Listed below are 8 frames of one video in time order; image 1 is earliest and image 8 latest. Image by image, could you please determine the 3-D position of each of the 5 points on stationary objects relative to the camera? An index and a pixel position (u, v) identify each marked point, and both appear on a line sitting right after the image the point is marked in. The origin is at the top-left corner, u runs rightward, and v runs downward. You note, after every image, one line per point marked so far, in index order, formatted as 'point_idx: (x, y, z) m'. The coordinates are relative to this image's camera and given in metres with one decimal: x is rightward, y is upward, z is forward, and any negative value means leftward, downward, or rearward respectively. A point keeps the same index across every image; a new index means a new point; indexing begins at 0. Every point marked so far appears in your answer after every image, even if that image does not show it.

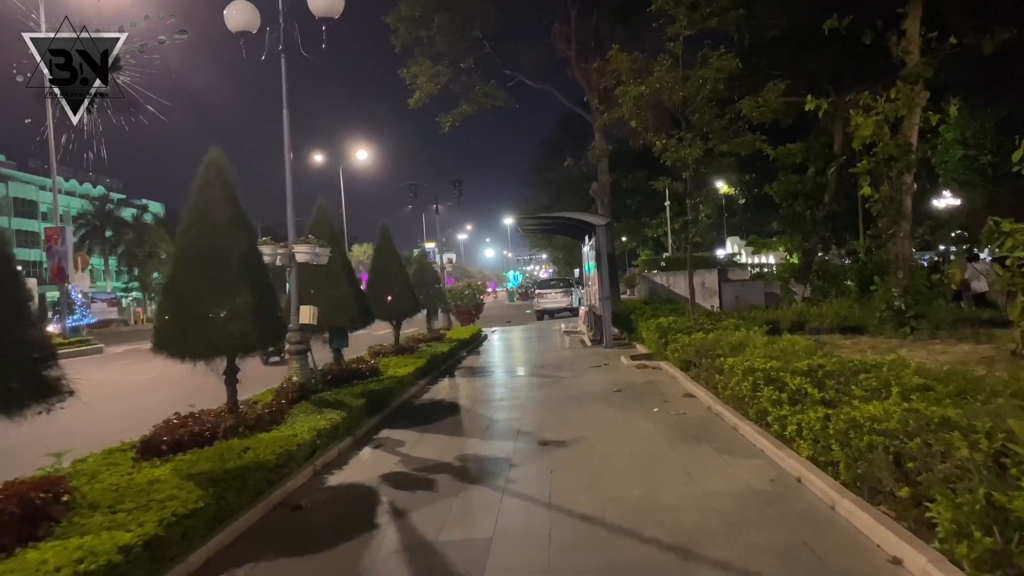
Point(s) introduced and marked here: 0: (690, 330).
0: (+3.0, -0.7, +14.1) m
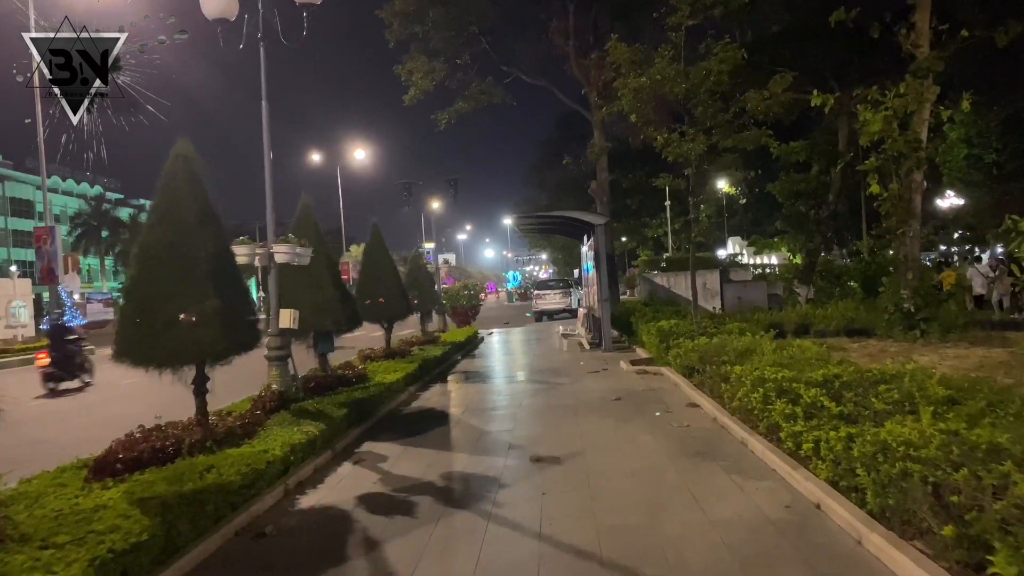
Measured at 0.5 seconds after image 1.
0: (+2.9, -0.7, +13.4) m
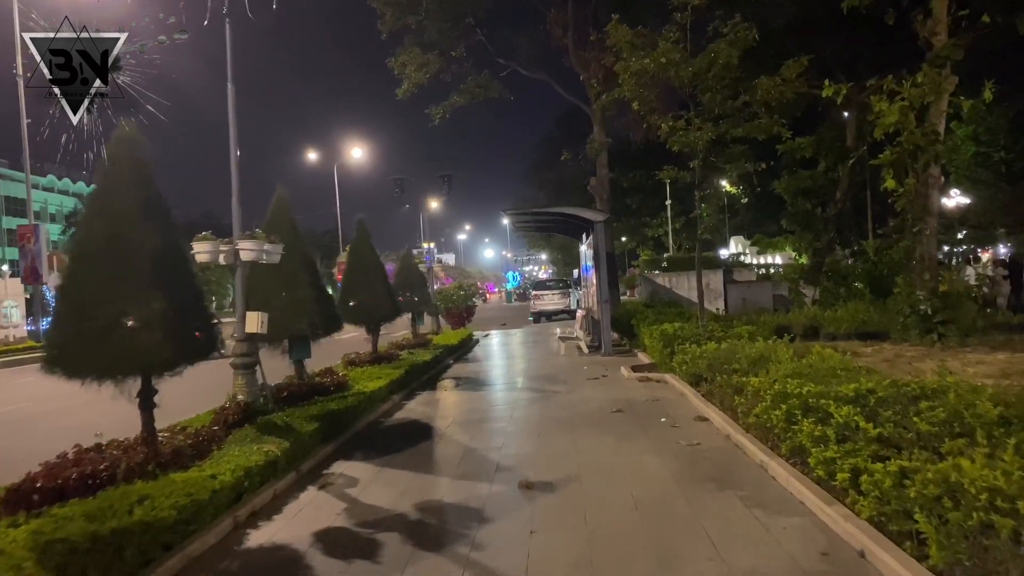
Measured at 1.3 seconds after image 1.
0: (+2.8, -0.8, +12.5) m
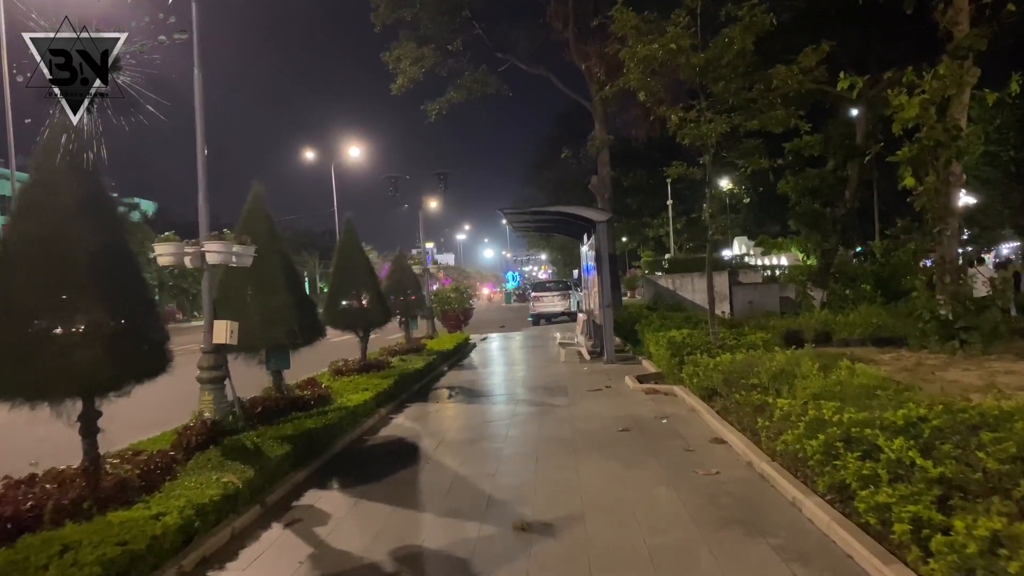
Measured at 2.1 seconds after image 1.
0: (+2.7, -0.8, +11.6) m
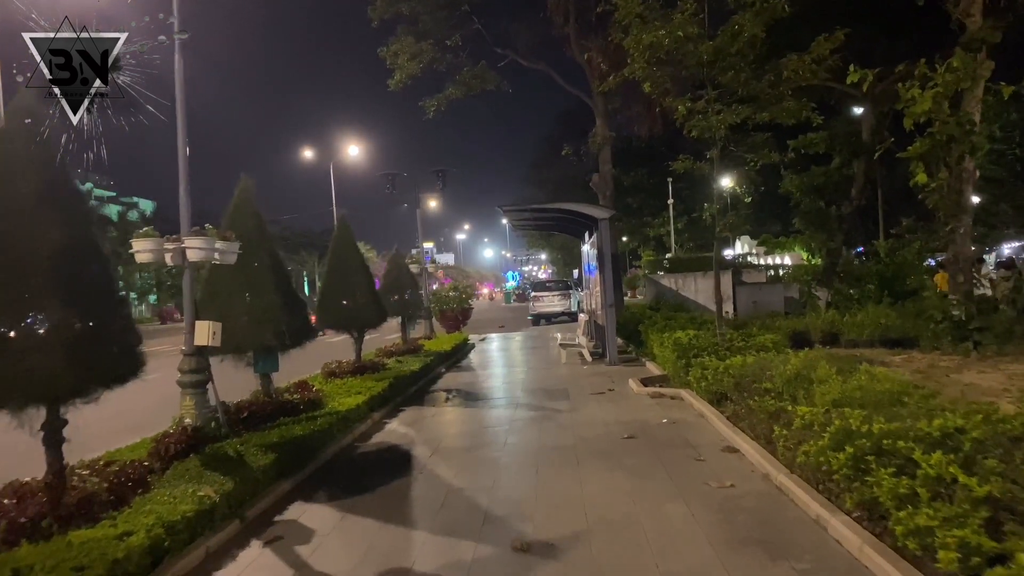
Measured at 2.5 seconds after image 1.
0: (+2.7, -0.8, +11.1) m
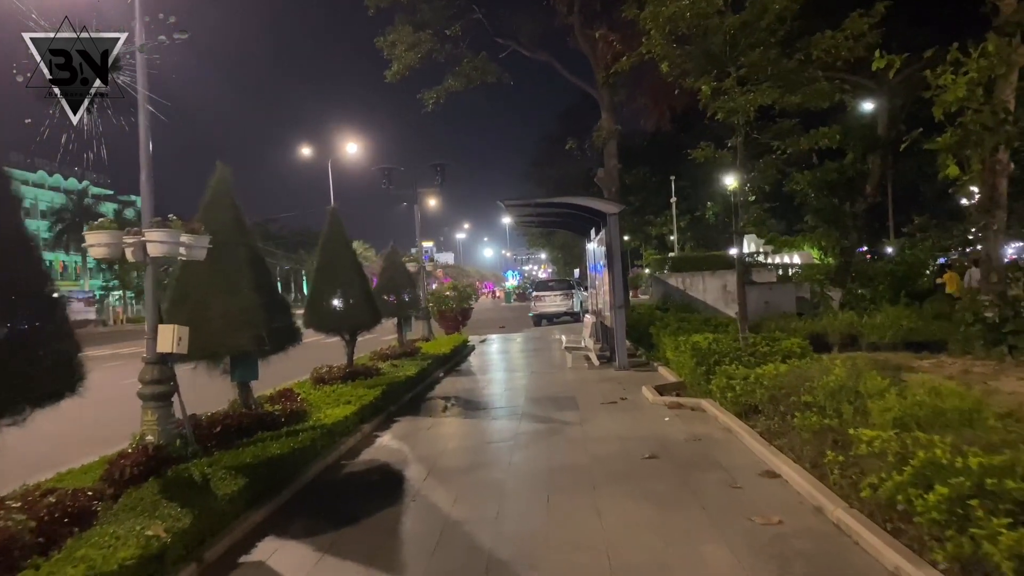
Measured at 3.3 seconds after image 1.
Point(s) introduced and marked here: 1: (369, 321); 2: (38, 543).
0: (+2.8, -0.8, +10.1) m
1: (-2.4, -0.5, +13.9) m
2: (-2.8, -1.5, +4.9) m
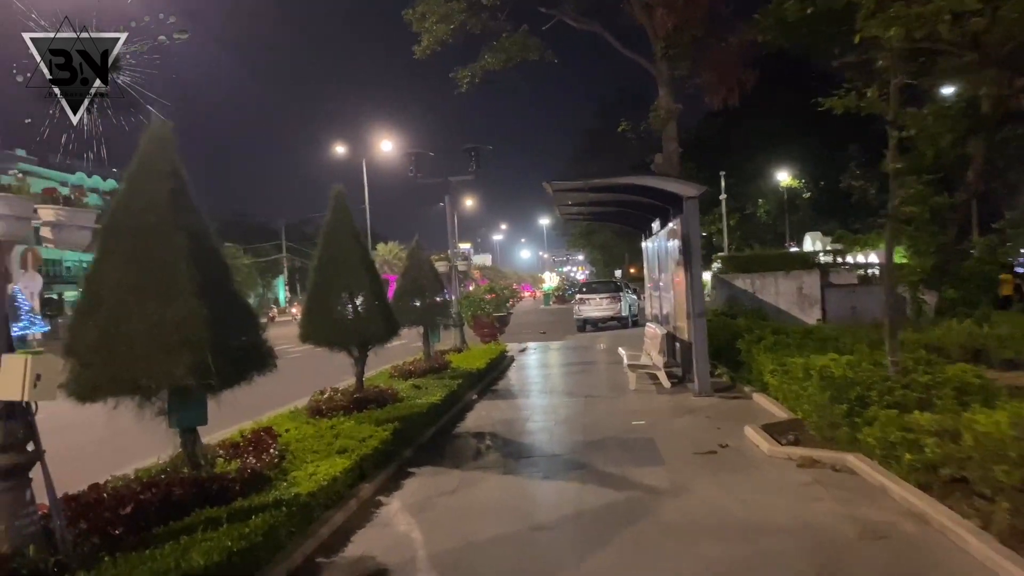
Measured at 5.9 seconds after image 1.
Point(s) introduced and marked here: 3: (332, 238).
0: (+3.3, -0.9, +7.0) m
1: (-1.7, -0.6, +11.1) m
2: (-2.5, -1.5, +2.0) m
3: (-2.4, +0.7, +11.0) m
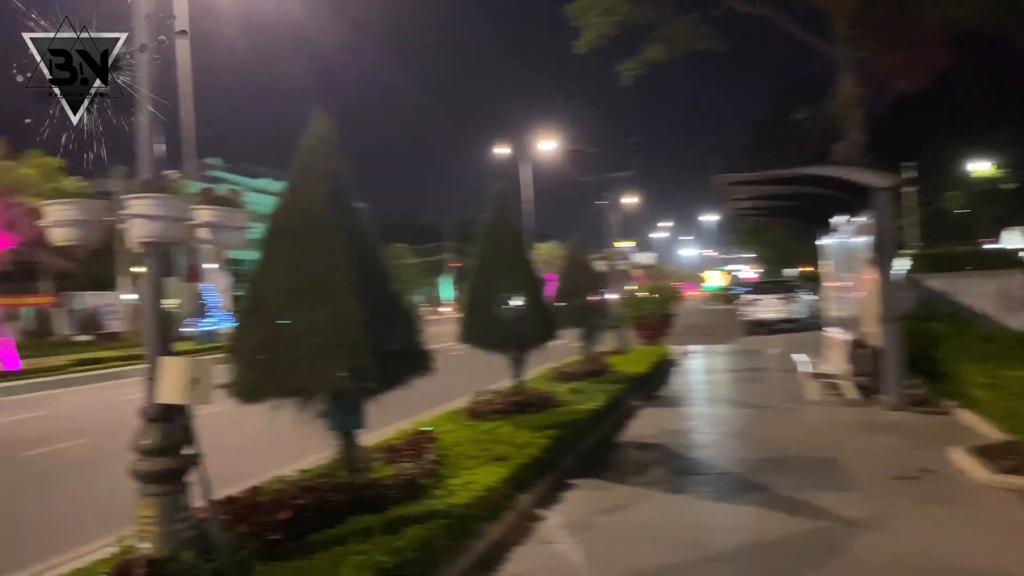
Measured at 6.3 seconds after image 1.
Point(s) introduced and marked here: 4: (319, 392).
0: (+4.5, -0.9, +5.8) m
1: (+0.4, -0.6, +10.7) m
2: (-2.1, -1.5, +2.0) m
3: (-0.3, +0.7, +10.8) m
4: (-1.4, -0.7, +5.9) m
